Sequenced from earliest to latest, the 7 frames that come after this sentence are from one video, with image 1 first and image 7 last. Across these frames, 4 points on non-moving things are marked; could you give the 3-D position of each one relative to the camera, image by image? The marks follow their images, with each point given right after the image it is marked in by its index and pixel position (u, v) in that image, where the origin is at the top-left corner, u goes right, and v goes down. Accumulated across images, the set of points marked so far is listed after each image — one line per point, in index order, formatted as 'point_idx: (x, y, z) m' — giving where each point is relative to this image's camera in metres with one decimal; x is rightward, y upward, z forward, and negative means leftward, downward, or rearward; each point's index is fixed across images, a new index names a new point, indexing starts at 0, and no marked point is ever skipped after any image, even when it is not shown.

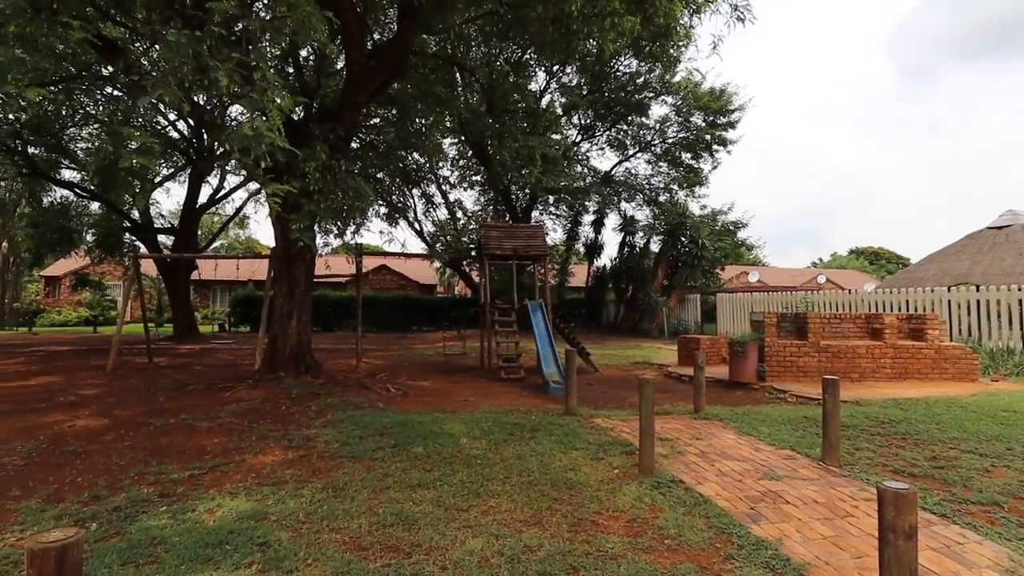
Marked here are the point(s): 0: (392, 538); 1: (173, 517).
0: (-0.8, -1.7, +3.6) m
1: (-2.4, -1.6, +3.8) m
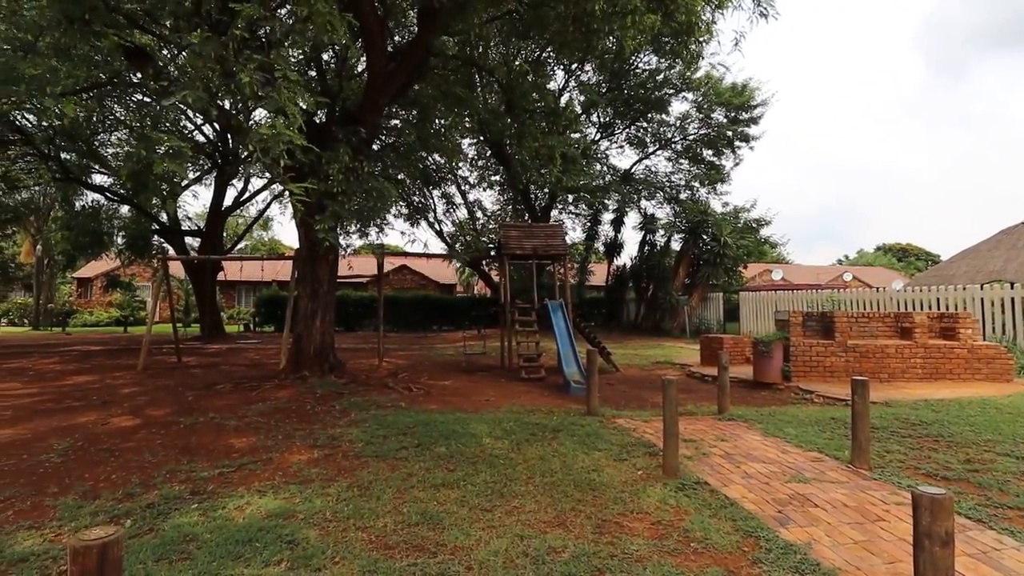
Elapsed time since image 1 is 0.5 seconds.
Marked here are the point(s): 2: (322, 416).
0: (-0.6, -1.7, +3.6) m
1: (-2.2, -1.6, +3.9) m
2: (-2.4, -1.6, +6.9) m
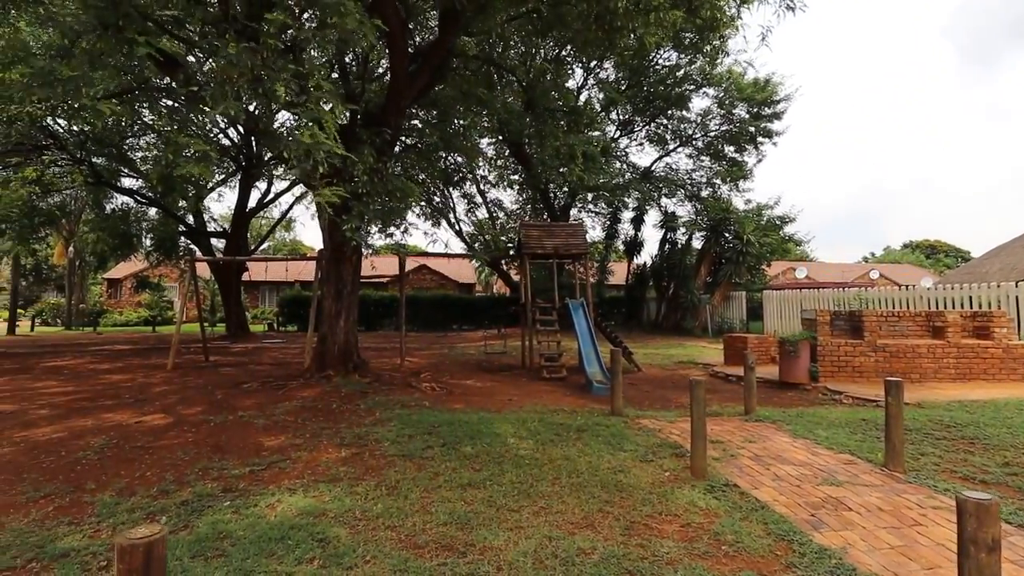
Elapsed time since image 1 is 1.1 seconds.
0: (-0.4, -1.7, +3.6) m
1: (-2.0, -1.6, +4.0) m
2: (-2.1, -1.6, +7.0) m
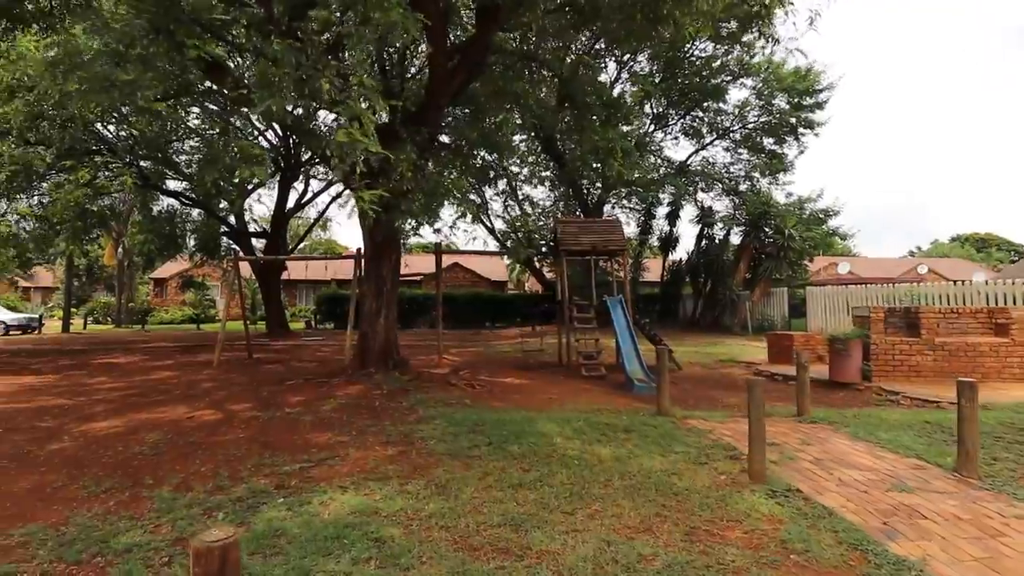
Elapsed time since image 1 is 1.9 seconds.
0: (-0.1, -1.7, +3.6) m
1: (-1.6, -1.6, +4.0) m
2: (-1.6, -1.6, +7.0) m
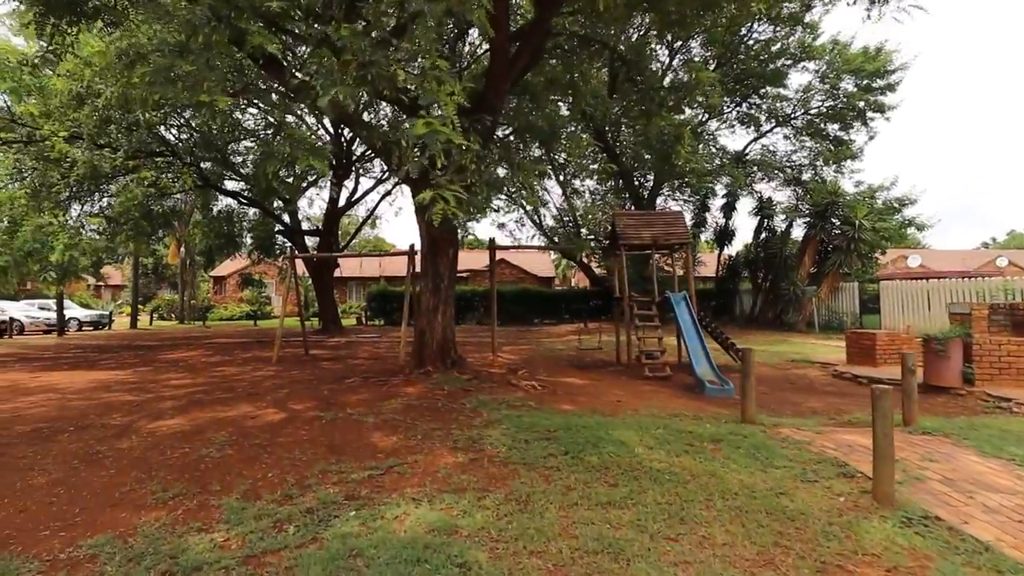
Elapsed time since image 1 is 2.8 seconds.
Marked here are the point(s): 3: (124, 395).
0: (+0.5, -1.6, +3.1) m
1: (-1.0, -1.6, +3.7) m
2: (-0.7, -1.6, +6.7) m
3: (-5.8, -1.6, +8.1) m
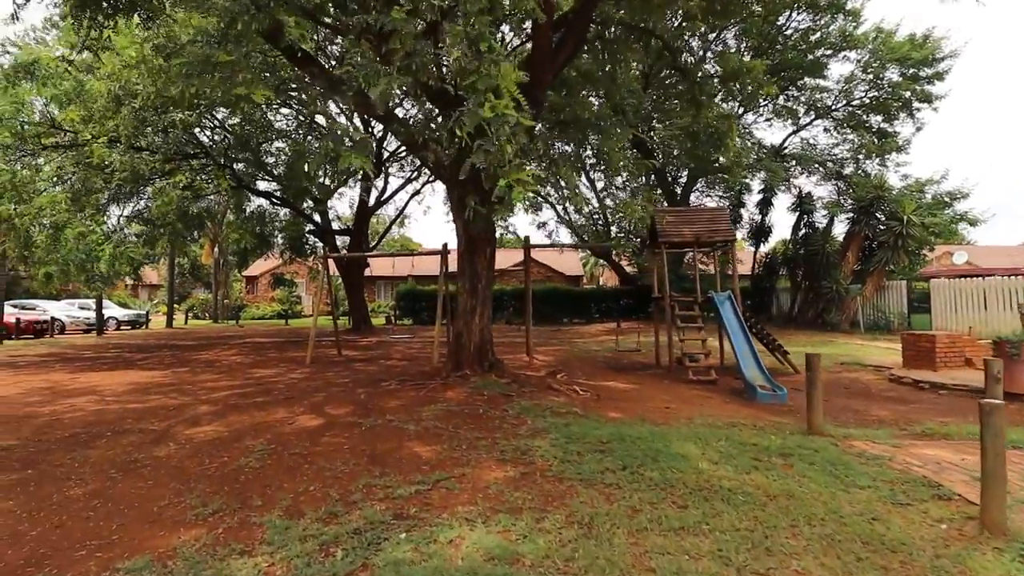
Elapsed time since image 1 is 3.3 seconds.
0: (+0.9, -1.6, +2.8) m
1: (-0.6, -1.6, +3.4) m
2: (-0.1, -1.6, +6.4) m
3: (-5.2, -1.6, +8.0) m
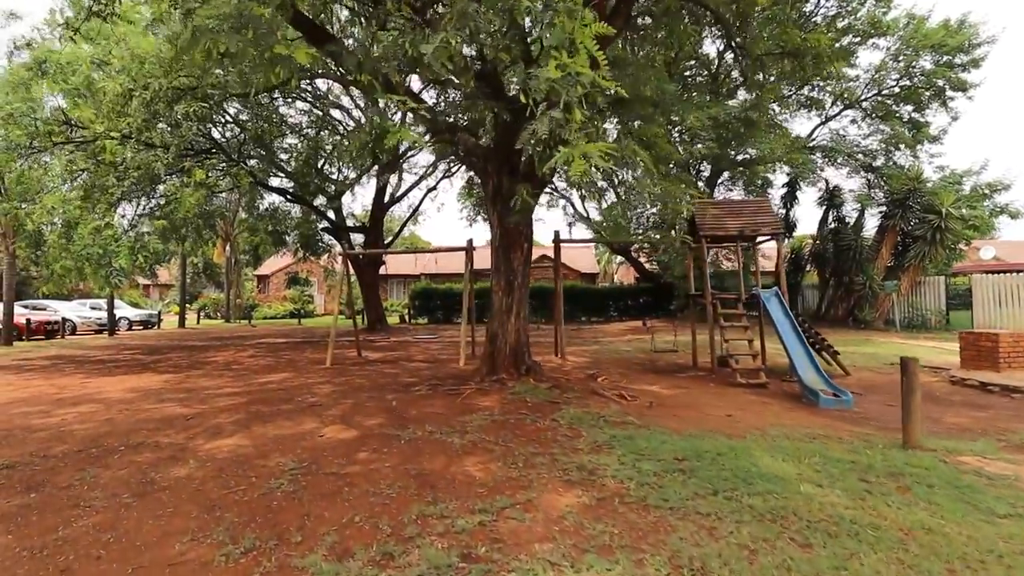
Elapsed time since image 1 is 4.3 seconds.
0: (+1.4, -1.6, +2.1) m
1: (-0.1, -1.6, +2.7) m
2: (+0.4, -1.5, +5.7) m
3: (-4.6, -1.6, +7.4) m
